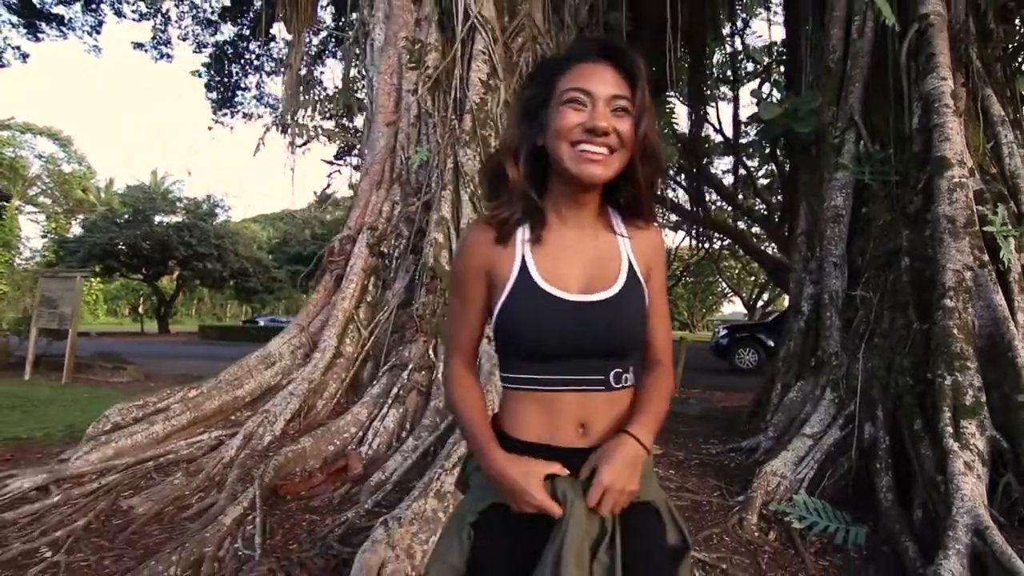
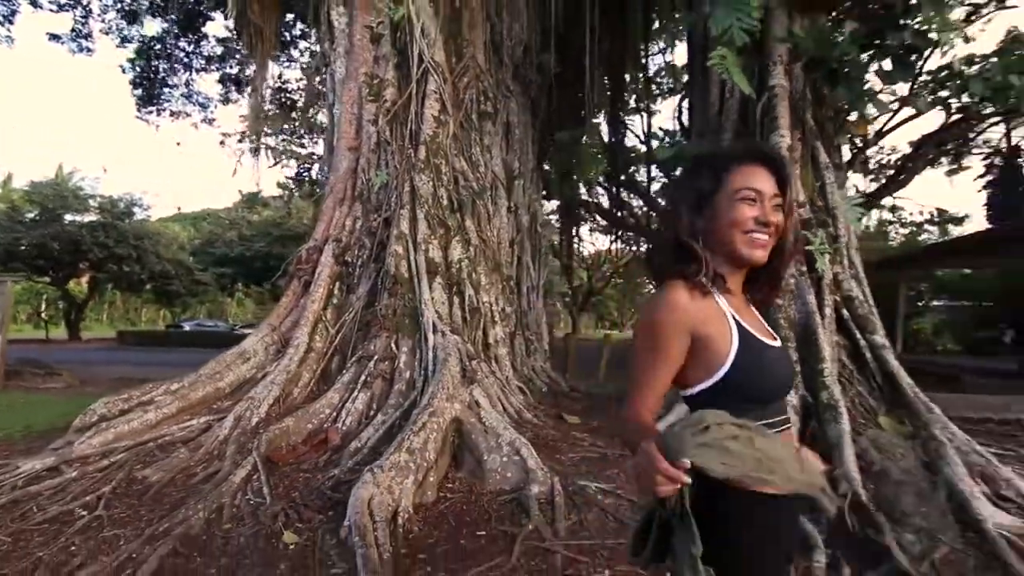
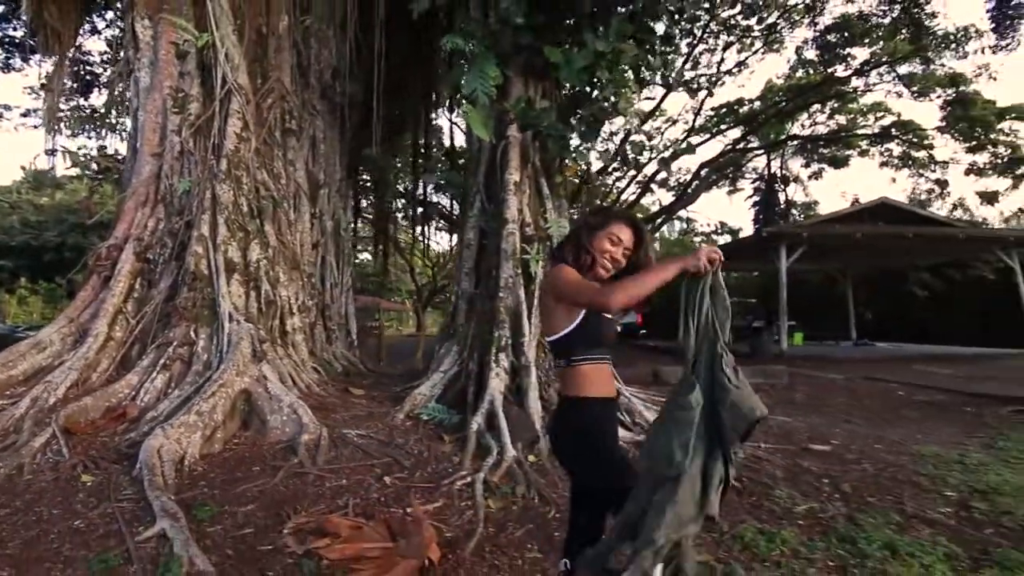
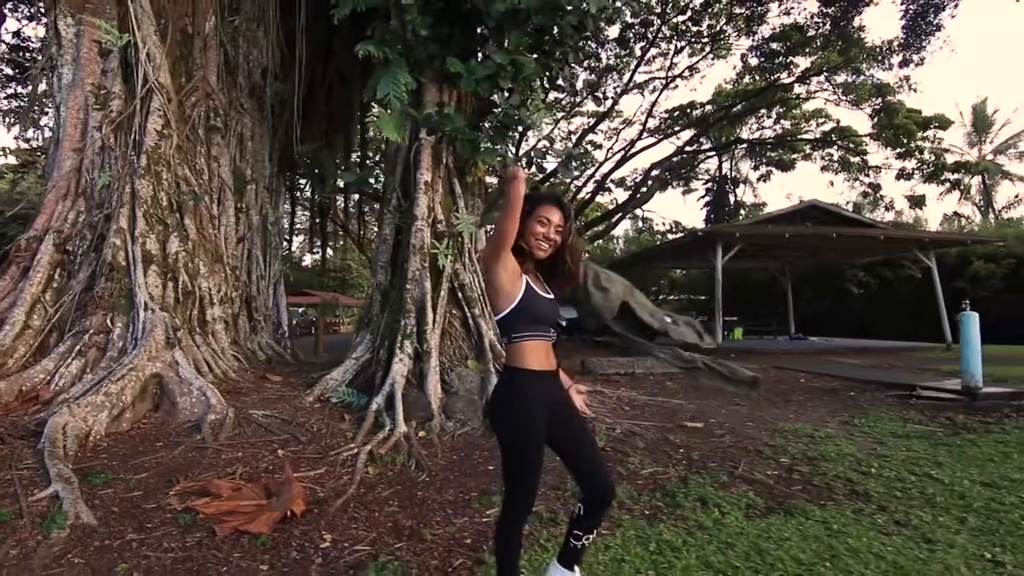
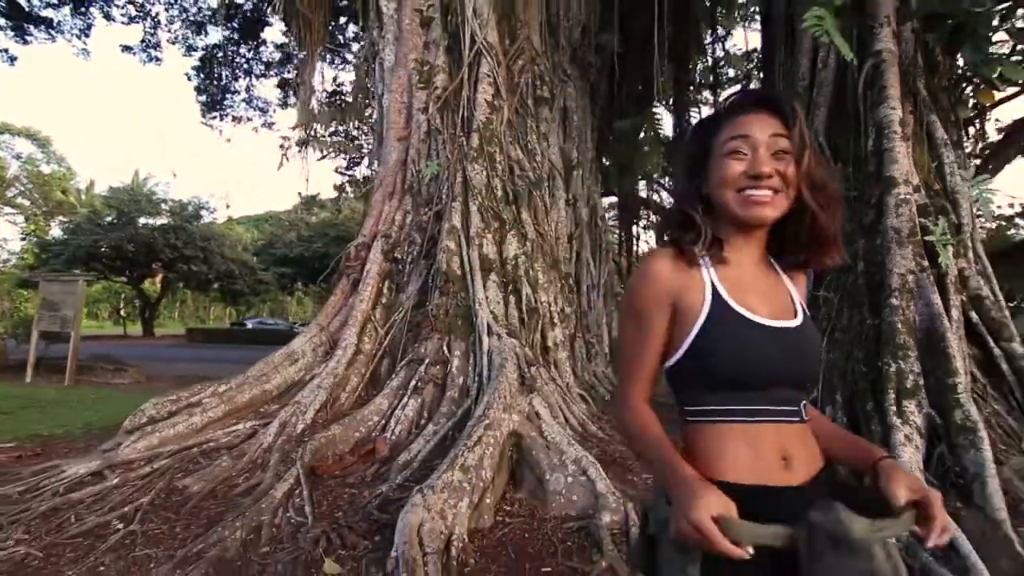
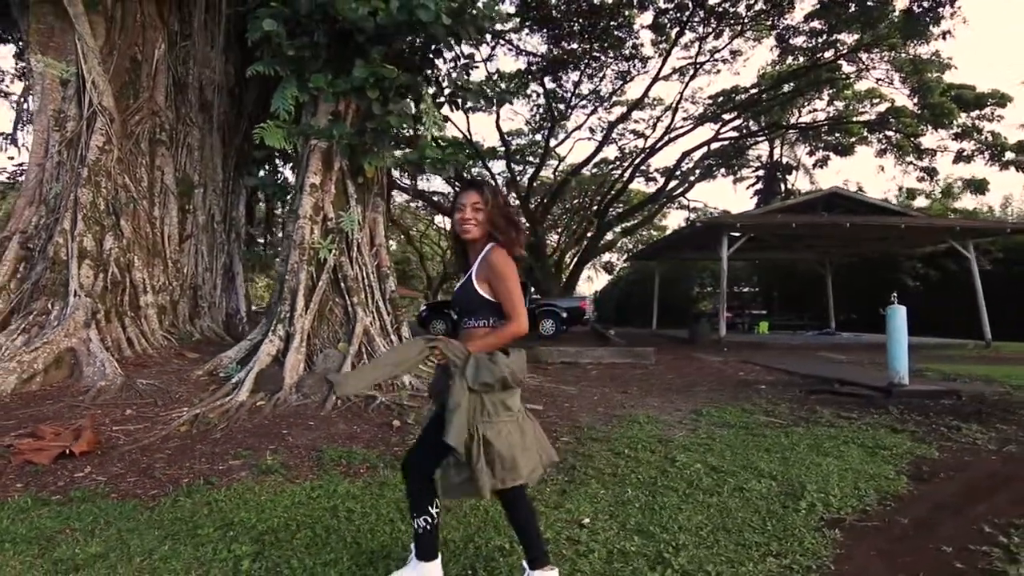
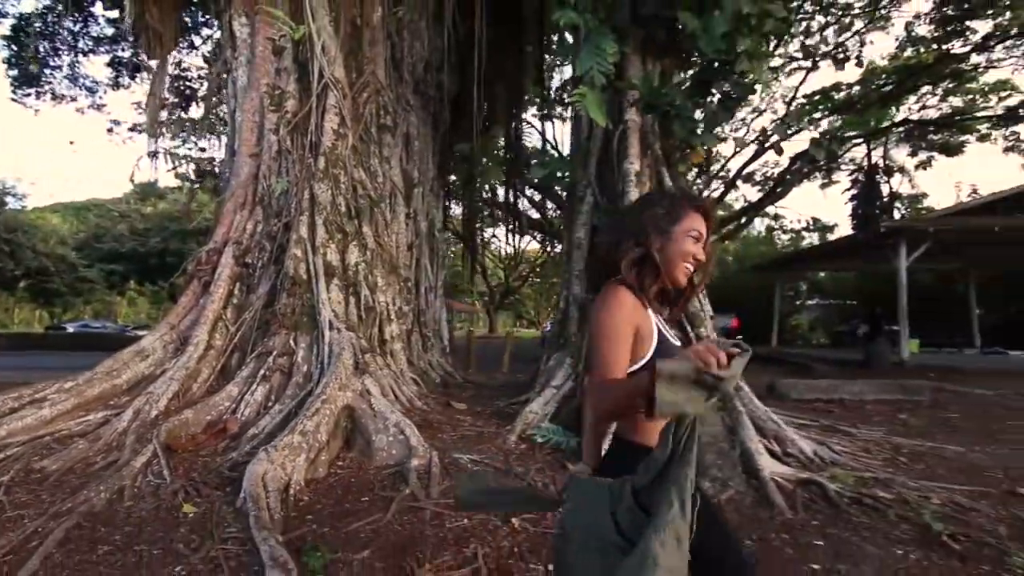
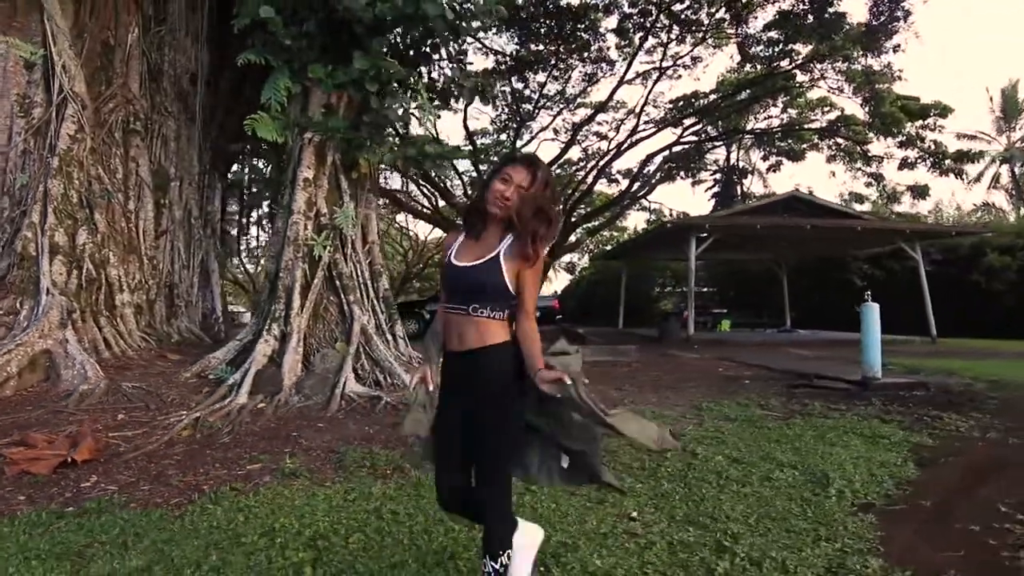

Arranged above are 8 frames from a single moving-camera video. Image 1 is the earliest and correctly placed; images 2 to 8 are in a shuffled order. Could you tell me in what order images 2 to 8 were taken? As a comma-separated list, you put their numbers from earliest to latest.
5, 2, 7, 3, 4, 8, 6
